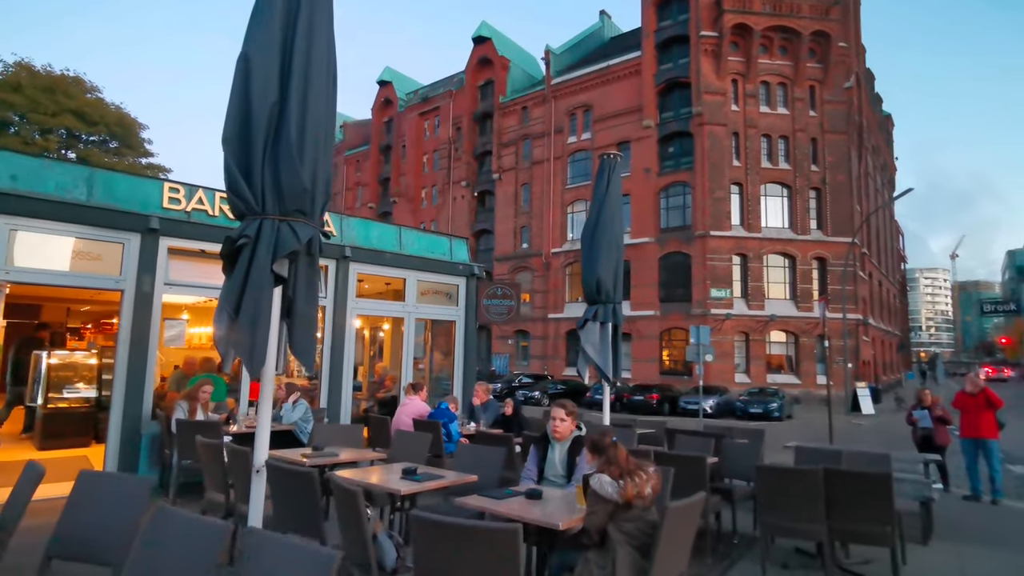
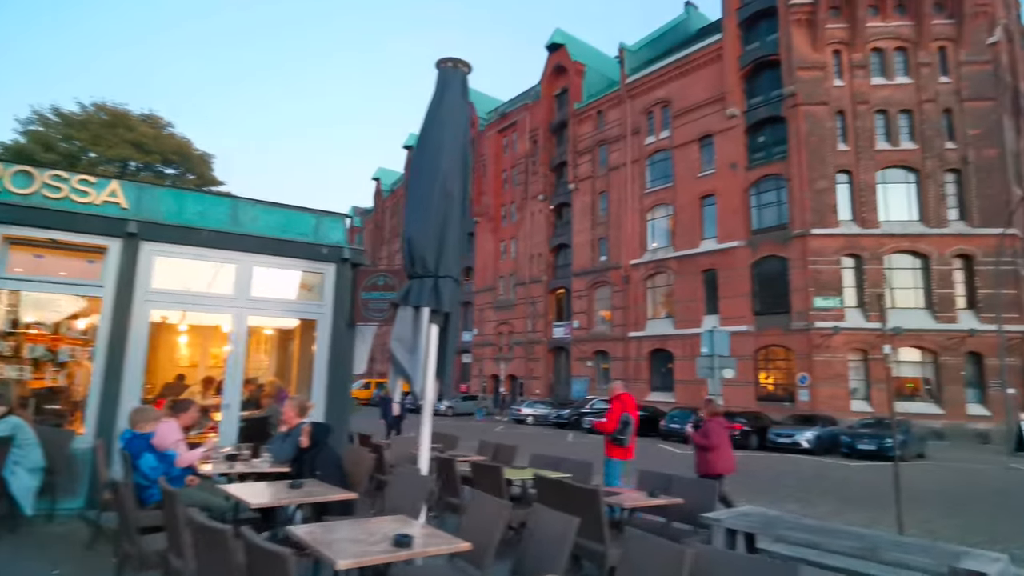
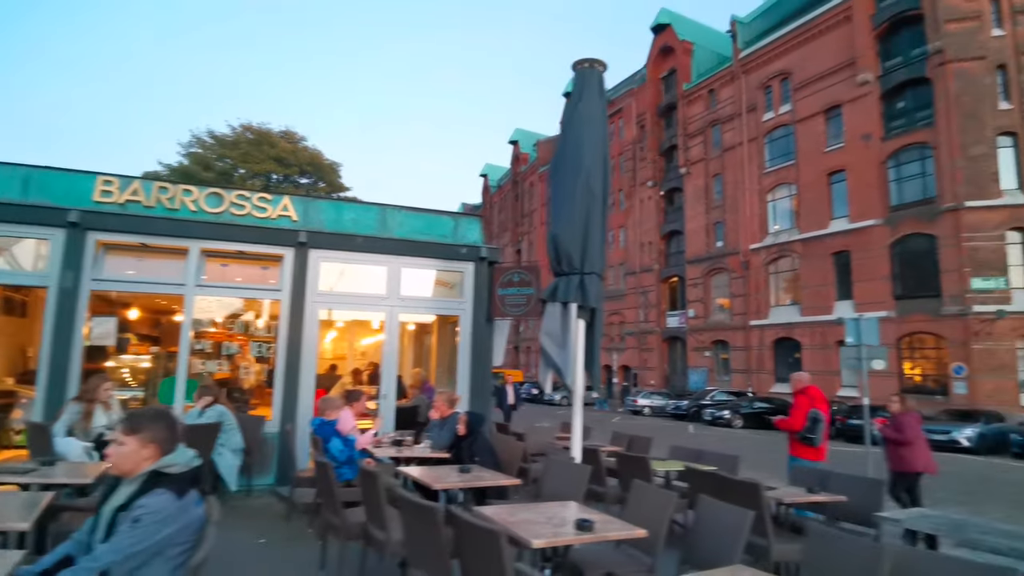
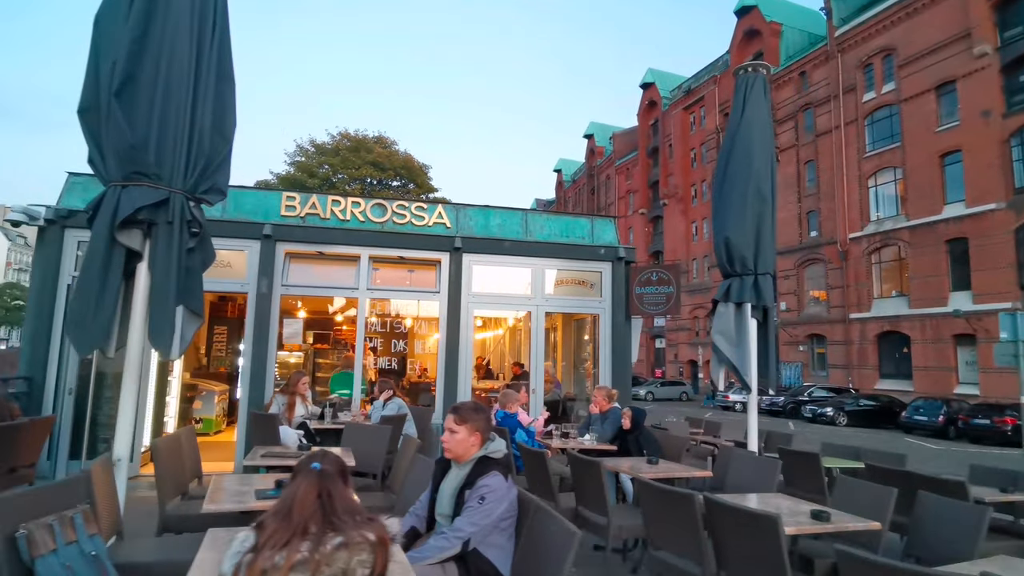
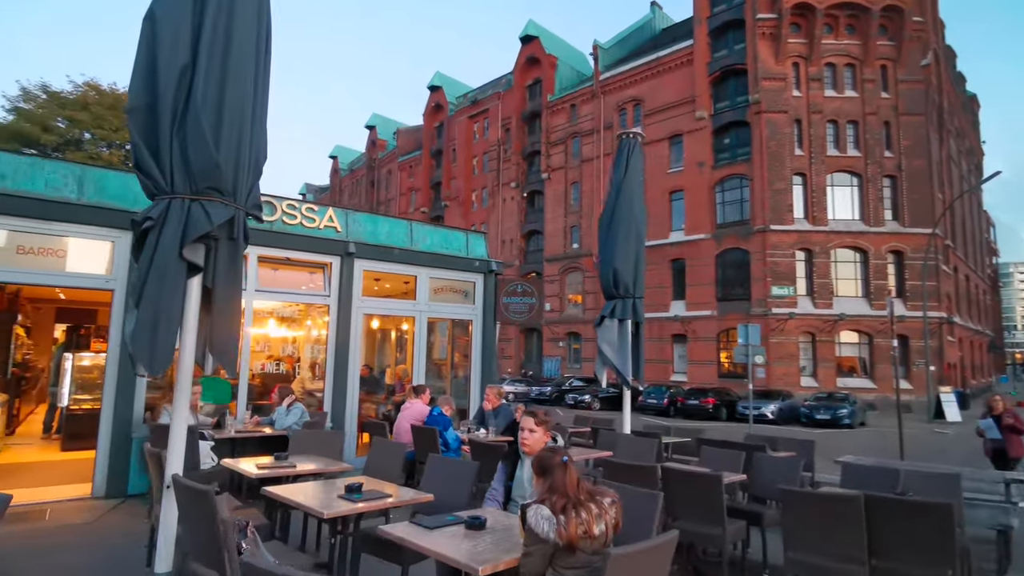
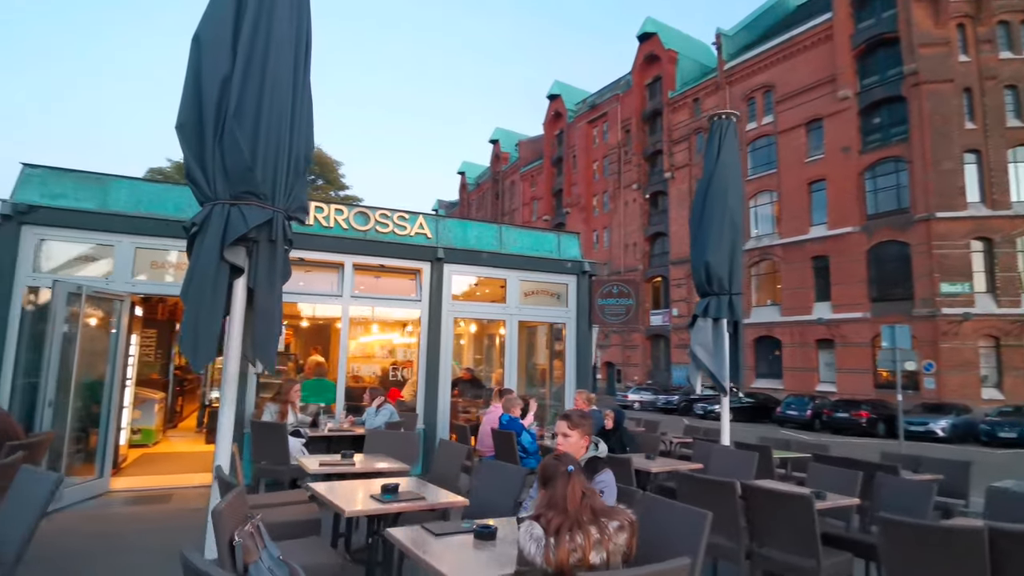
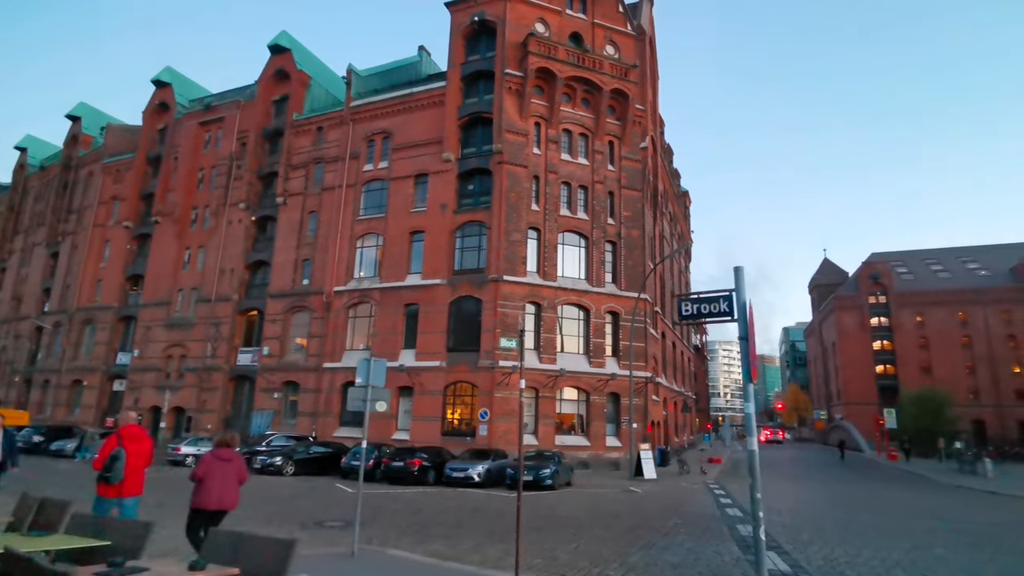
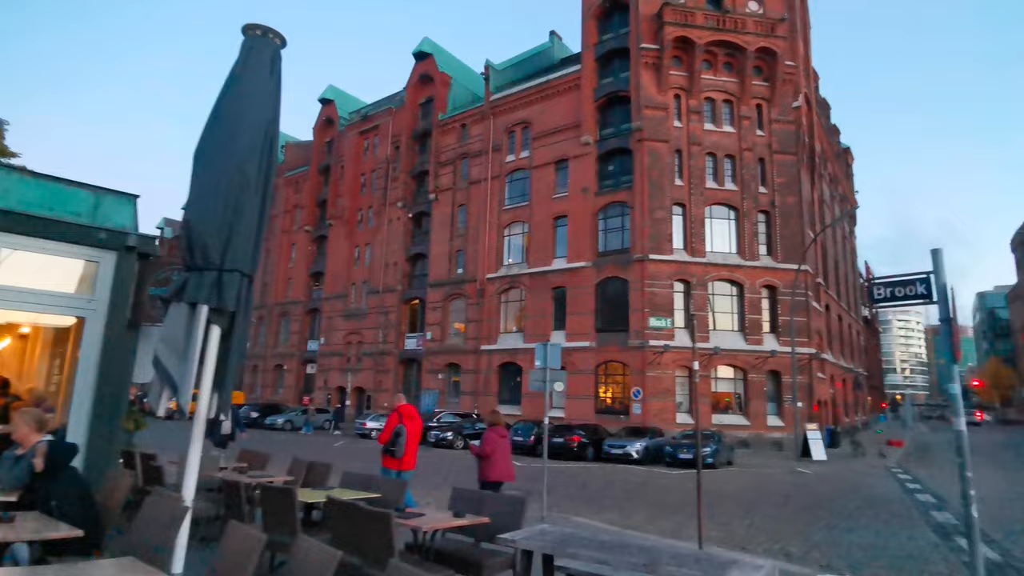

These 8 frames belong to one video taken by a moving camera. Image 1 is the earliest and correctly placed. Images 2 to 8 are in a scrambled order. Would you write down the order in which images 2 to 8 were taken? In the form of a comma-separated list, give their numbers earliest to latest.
5, 6, 4, 3, 2, 8, 7
